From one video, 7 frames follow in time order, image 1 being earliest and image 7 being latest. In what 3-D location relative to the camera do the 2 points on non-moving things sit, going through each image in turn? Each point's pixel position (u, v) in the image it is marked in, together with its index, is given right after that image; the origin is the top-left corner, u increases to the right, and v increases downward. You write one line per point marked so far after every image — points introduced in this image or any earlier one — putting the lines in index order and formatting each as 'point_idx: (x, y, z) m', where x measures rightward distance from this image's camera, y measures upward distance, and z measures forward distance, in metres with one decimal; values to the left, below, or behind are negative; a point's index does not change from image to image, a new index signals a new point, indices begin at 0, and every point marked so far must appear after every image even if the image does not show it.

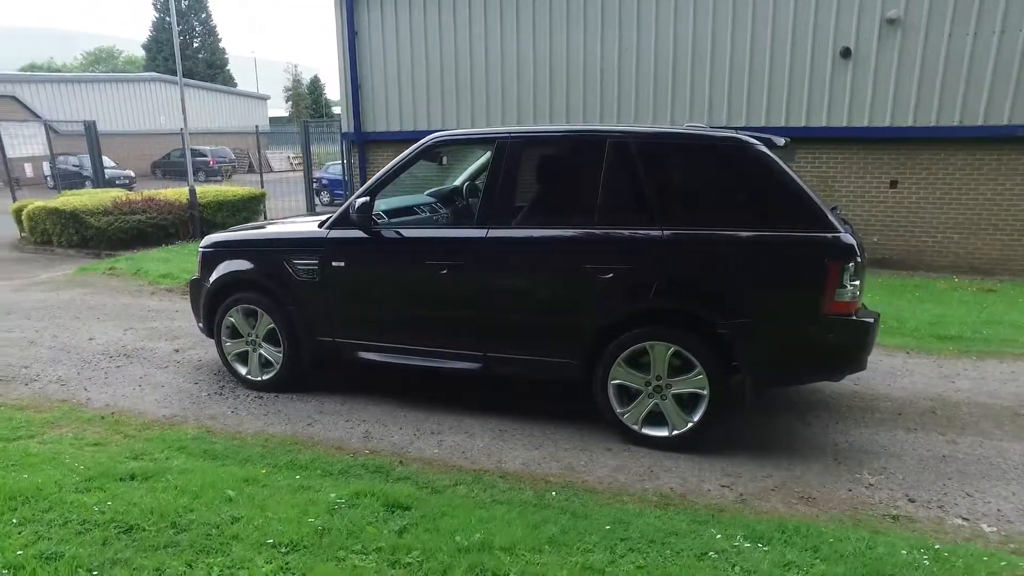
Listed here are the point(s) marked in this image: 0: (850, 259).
0: (+2.1, +0.2, +3.8) m
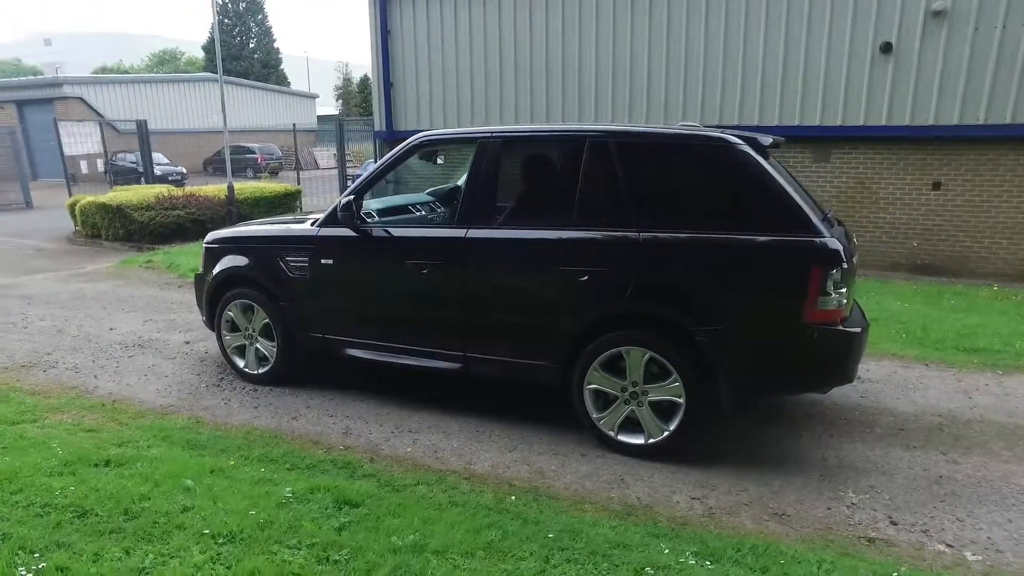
0: (+1.9, +0.1, +3.6) m
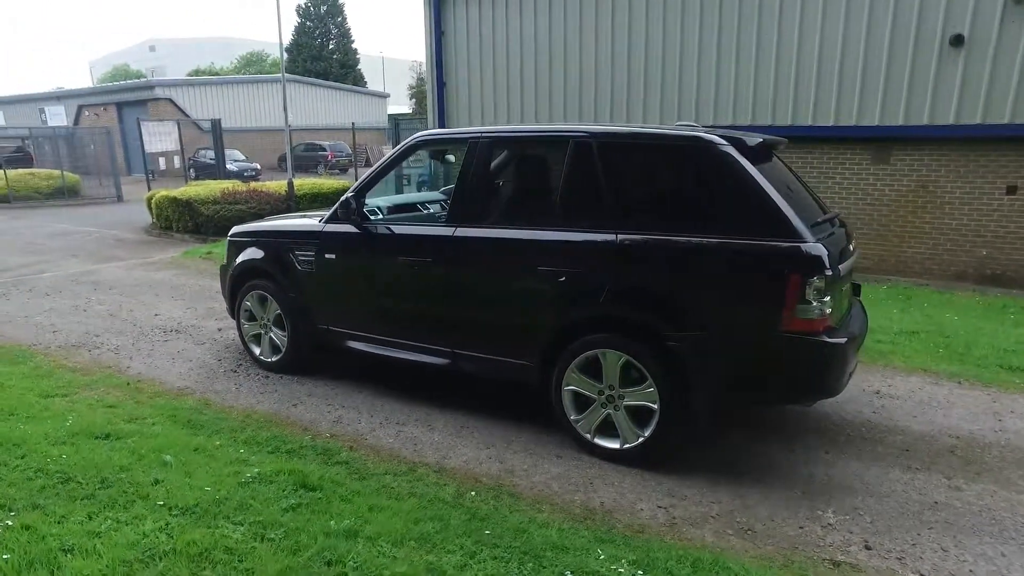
0: (+1.7, +0.1, +3.4) m
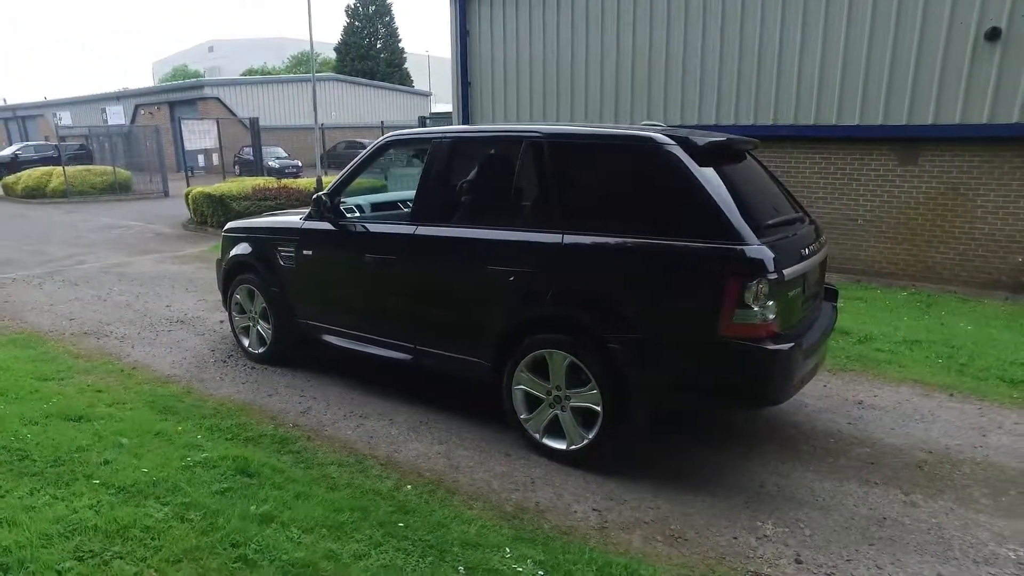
0: (+1.3, +0.1, +3.4) m
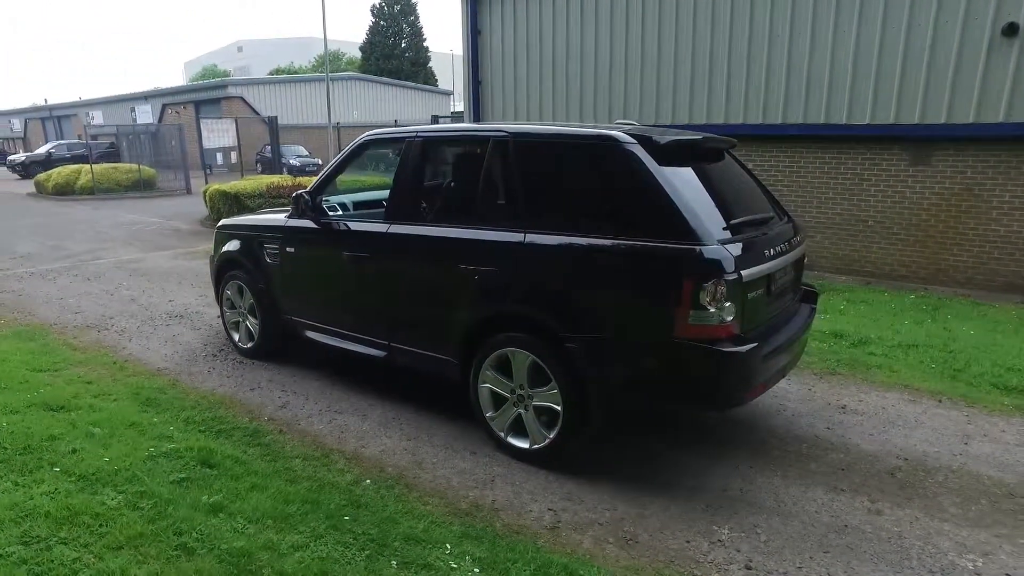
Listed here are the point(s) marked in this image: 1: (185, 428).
0: (+1.1, +0.1, +3.3) m
1: (-2.3, -1.0, +4.2) m
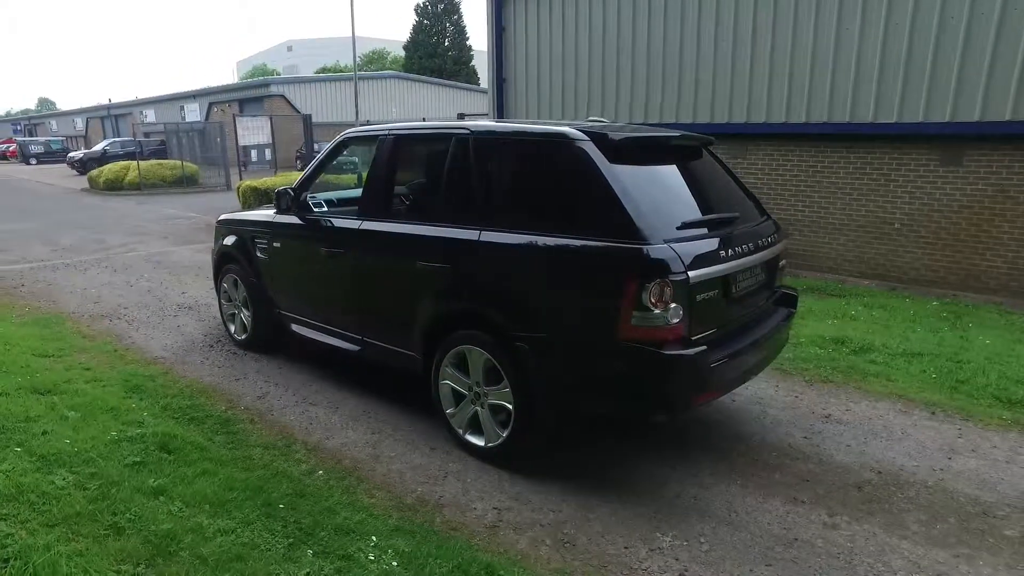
0: (+0.8, 0.0, +3.3) m
1: (-2.5, -0.9, +4.3) m
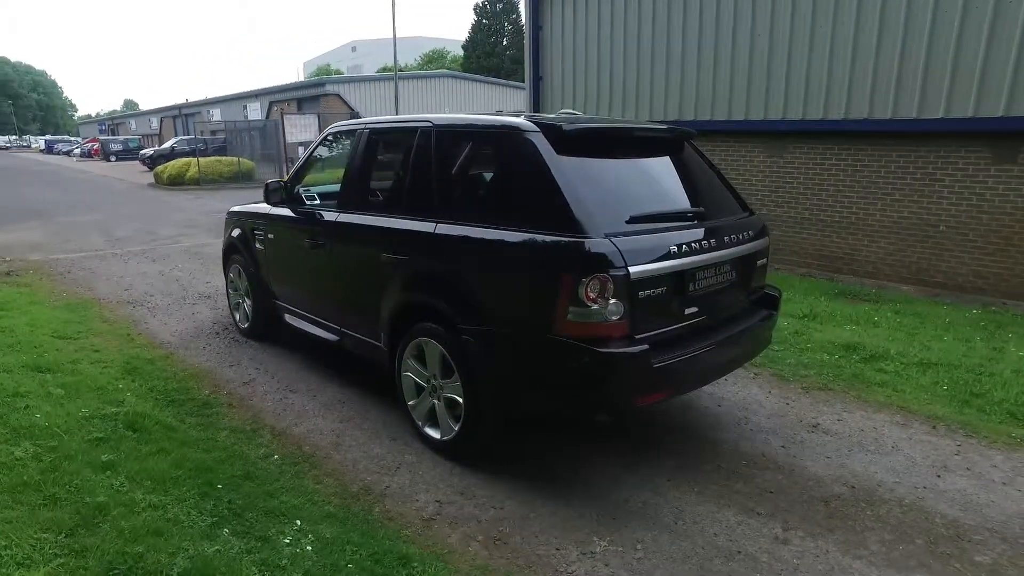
0: (+0.4, +0.1, +3.2) m
1: (-2.8, -0.8, +4.6) m
